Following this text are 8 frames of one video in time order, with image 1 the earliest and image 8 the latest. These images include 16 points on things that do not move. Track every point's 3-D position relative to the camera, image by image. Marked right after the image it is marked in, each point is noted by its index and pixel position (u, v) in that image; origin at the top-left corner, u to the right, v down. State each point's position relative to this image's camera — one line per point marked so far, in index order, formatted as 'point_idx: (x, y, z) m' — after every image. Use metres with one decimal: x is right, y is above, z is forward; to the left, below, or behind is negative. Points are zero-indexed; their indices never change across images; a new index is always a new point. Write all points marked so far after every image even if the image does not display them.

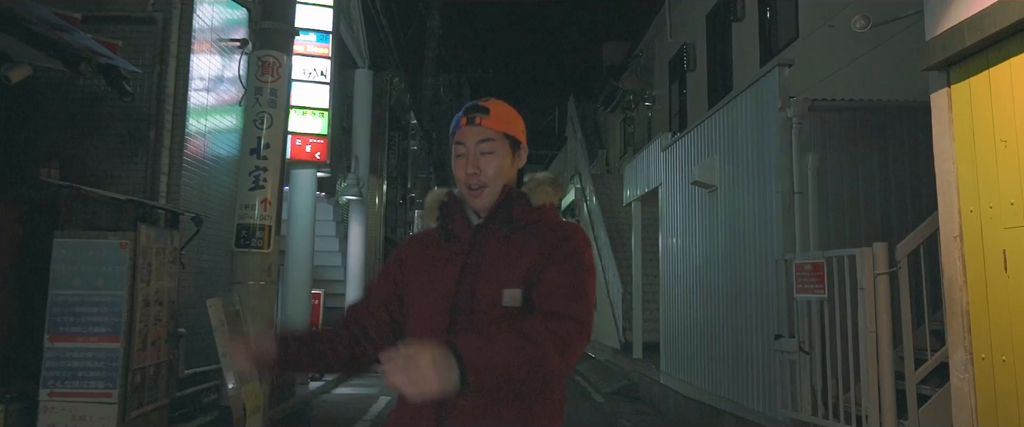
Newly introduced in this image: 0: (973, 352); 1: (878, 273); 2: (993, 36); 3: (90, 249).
0: (+2.8, -0.8, +4.7) m
1: (+2.8, -0.4, +5.8) m
2: (+2.8, +1.0, +4.4) m
3: (-2.9, -0.2, +5.3) m
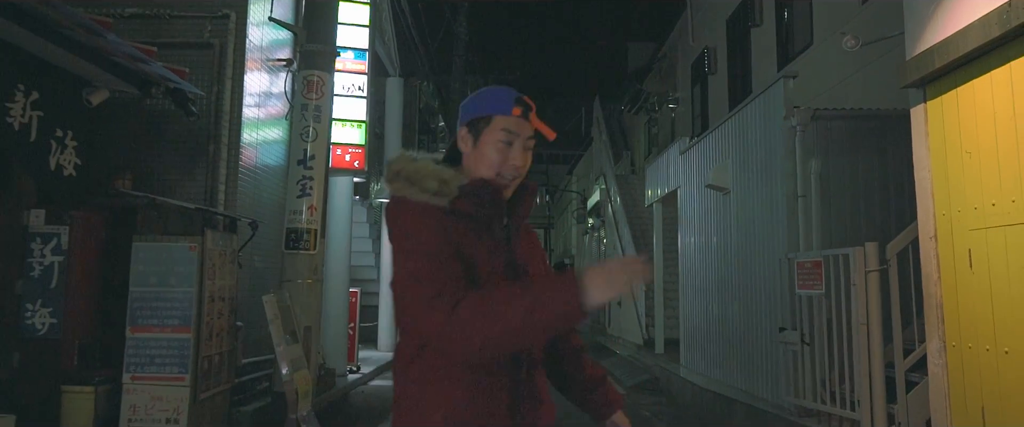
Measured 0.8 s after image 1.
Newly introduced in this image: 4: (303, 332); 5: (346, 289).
0: (+3.0, -0.9, +5.2) m
1: (+3.0, -0.5, +6.4) m
2: (+2.9, +1.0, +5.0) m
3: (-2.7, -0.3, +6.0) m
4: (-2.0, -1.1, +7.4) m
5: (-2.2, -1.0, +10.3) m
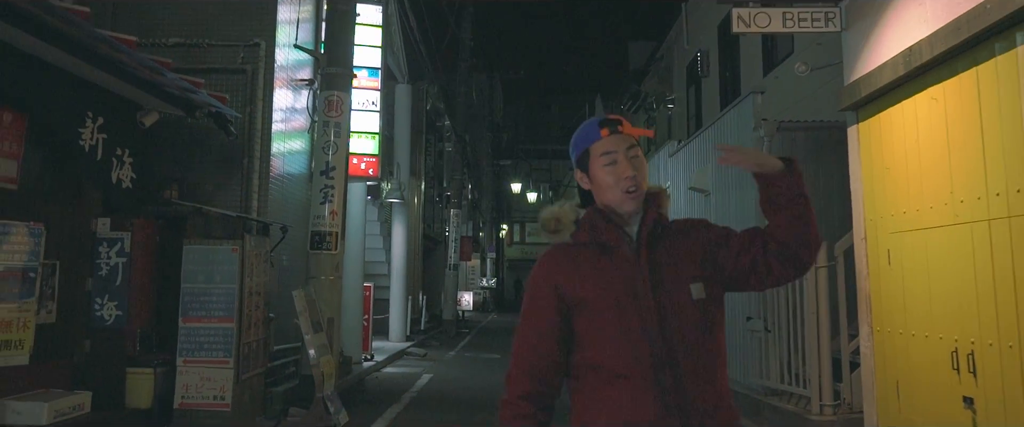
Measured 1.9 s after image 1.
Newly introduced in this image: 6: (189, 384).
0: (+2.9, -0.9, +6.2) m
1: (+2.9, -0.5, +7.3) m
2: (+2.8, +0.9, +5.9) m
3: (-2.8, -0.4, +7.1) m
4: (-2.0, -1.2, +8.4) m
5: (-2.2, -1.0, +11.3) m
6: (-2.9, -1.5, +6.8) m
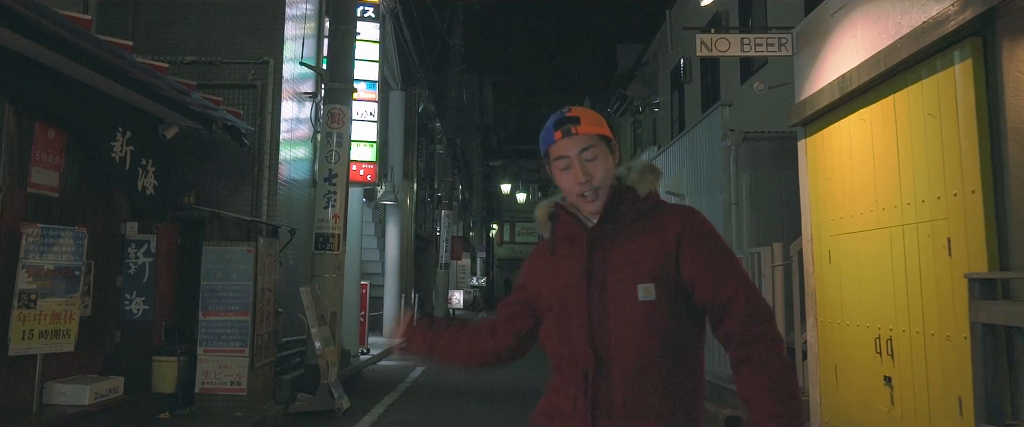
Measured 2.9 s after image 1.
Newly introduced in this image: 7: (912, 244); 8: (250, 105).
0: (+2.8, -0.9, +7.0) m
1: (+2.8, -0.5, +8.2) m
2: (+2.7, +0.9, +6.8) m
3: (-2.9, -0.4, +7.8) m
4: (-2.2, -1.2, +9.1) m
5: (-2.4, -1.1, +12.0) m
6: (-3.0, -1.6, +7.6) m
7: (+2.8, -0.2, +5.4) m
8: (-3.0, +1.3, +8.9) m
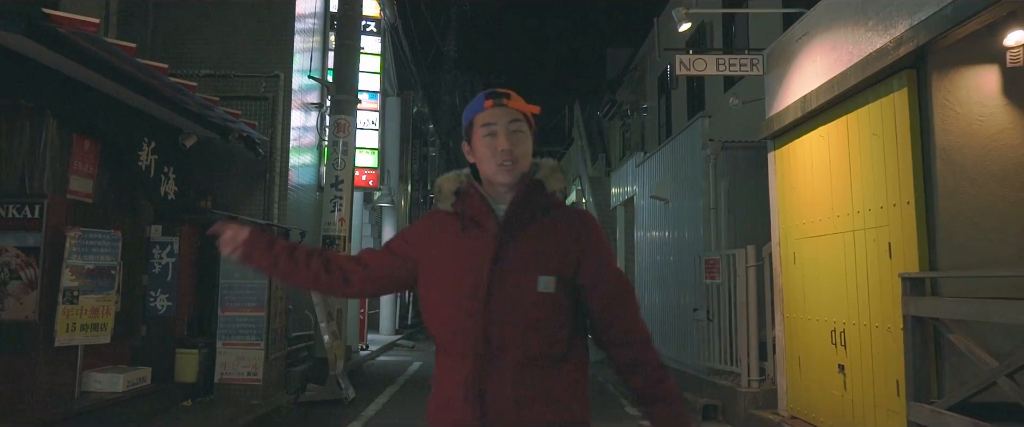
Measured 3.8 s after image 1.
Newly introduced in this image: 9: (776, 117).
0: (+2.8, -1.0, +7.7) m
1: (+2.7, -0.6, +8.9) m
2: (+2.7, +0.8, +7.5) m
3: (-3.0, -0.5, +8.5) m
4: (-2.3, -1.3, +9.8) m
5: (-2.5, -1.1, +12.7) m
6: (-3.1, -1.6, +8.2) m
7: (+2.8, -0.3, +6.1) m
8: (-3.1, +1.2, +9.6) m
9: (+2.7, +1.0, +7.7) m
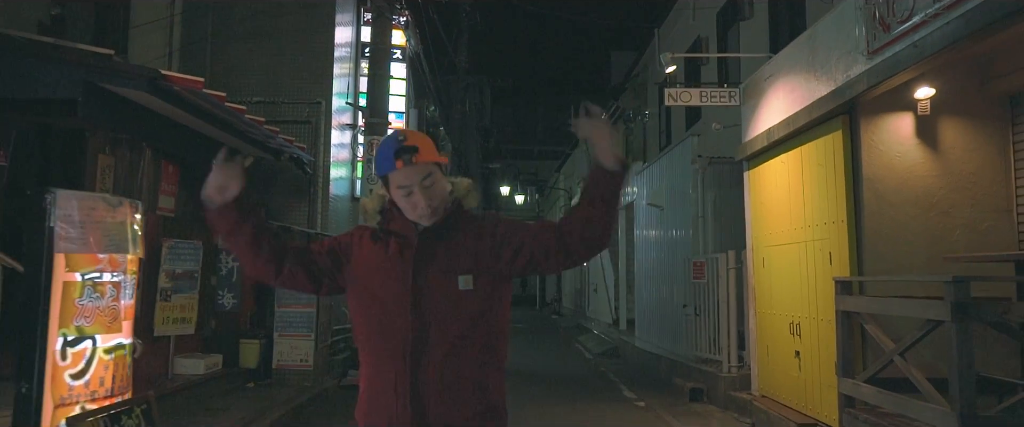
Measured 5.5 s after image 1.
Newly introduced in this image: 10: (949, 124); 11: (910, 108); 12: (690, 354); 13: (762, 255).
0: (+2.9, -1.1, +9.1) m
1: (+2.9, -0.7, +10.3) m
2: (+2.8, +0.7, +8.9) m
3: (-2.8, -0.6, +9.9) m
4: (-2.1, -1.4, +11.2) m
5: (-2.3, -1.2, +14.1) m
6: (-2.9, -1.7, +9.7) m
7: (+2.9, -0.4, +7.5) m
8: (-2.9, +1.1, +11.0) m
9: (+2.8, +0.8, +9.0) m
10: (+3.8, +0.8, +6.7) m
11: (+3.5, +0.9, +6.7) m
12: (+2.7, -2.1, +11.5) m
13: (+2.9, -0.5, +8.9) m
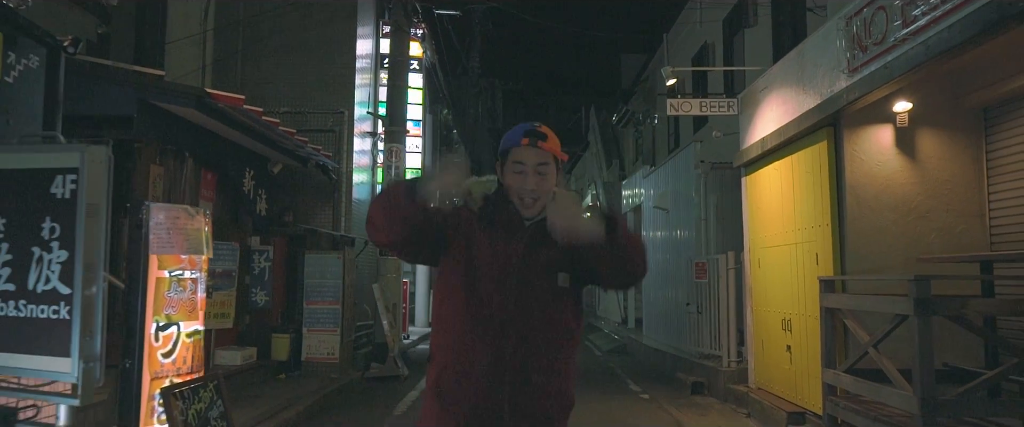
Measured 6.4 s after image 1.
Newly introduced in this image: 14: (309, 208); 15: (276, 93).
0: (+3.1, -1.2, +9.7) m
1: (+3.1, -0.8, +10.9) m
2: (+3.0, +0.7, +9.5) m
3: (-2.6, -0.6, +10.6) m
4: (-1.9, -1.5, +11.9) m
5: (-2.1, -1.3, +14.8) m
6: (-2.7, -1.8, +10.4) m
7: (+3.0, -0.5, +8.1) m
8: (-2.8, +1.1, +11.7) m
9: (+3.0, +0.8, +9.7) m
10: (+3.9, +0.8, +7.3) m
11: (+3.6, +0.9, +7.3) m
12: (+2.9, -2.2, +12.2) m
13: (+3.0, -0.5, +9.5) m
14: (-3.1, +0.1, +11.5) m
15: (-3.7, +1.9, +12.0) m
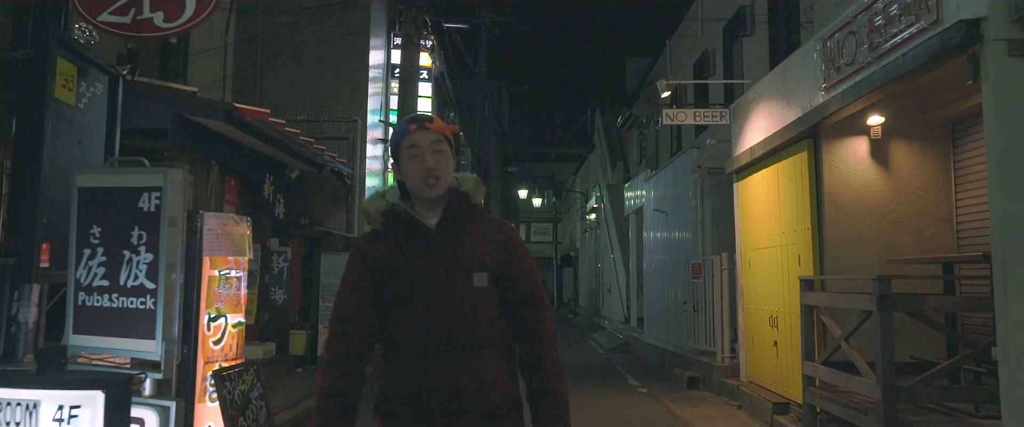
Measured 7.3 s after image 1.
0: (+3.1, -1.2, +10.3) m
1: (+3.1, -0.8, +11.5) m
2: (+3.0, +0.6, +10.1) m
3: (-2.6, -0.7, +11.2) m
4: (-1.8, -1.5, +12.5) m
5: (-2.0, -1.3, +15.4) m
6: (-2.7, -1.8, +11.0) m
7: (+3.1, -0.5, +8.7) m
8: (-2.7, +1.0, +12.3) m
9: (+3.0, +0.7, +10.3) m
10: (+4.0, +0.7, +7.9) m
11: (+3.6, +0.8, +7.9) m
12: (+2.9, -2.2, +12.7) m
13: (+3.1, -0.6, +10.1) m
14: (-3.0, 0.0, +12.1) m
15: (-3.6, +1.8, +12.6) m
